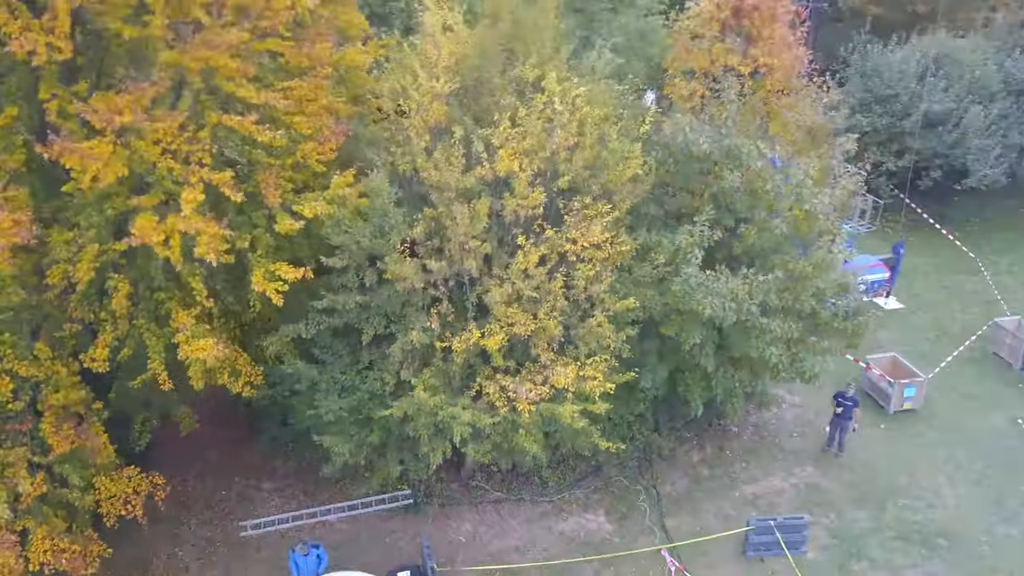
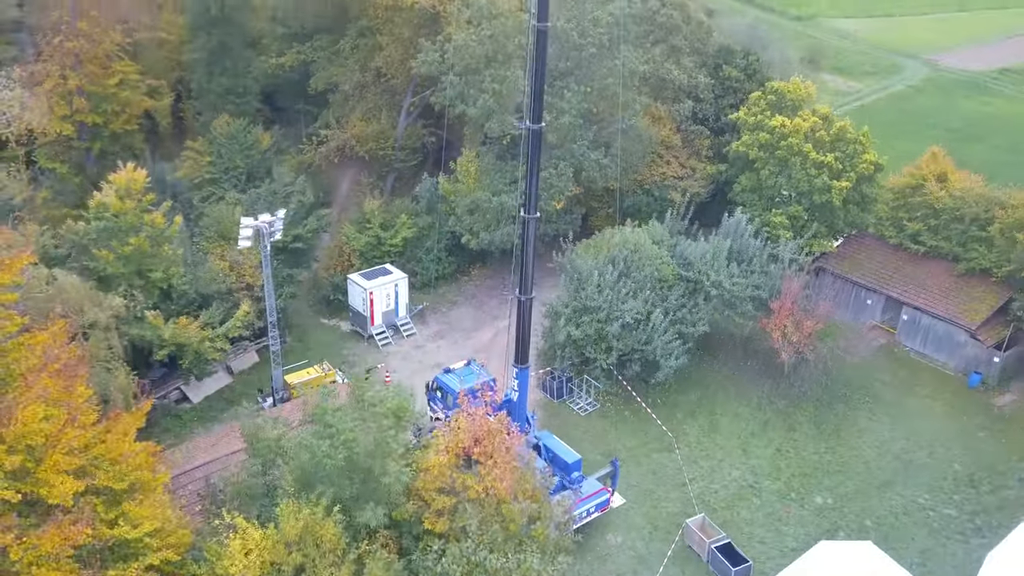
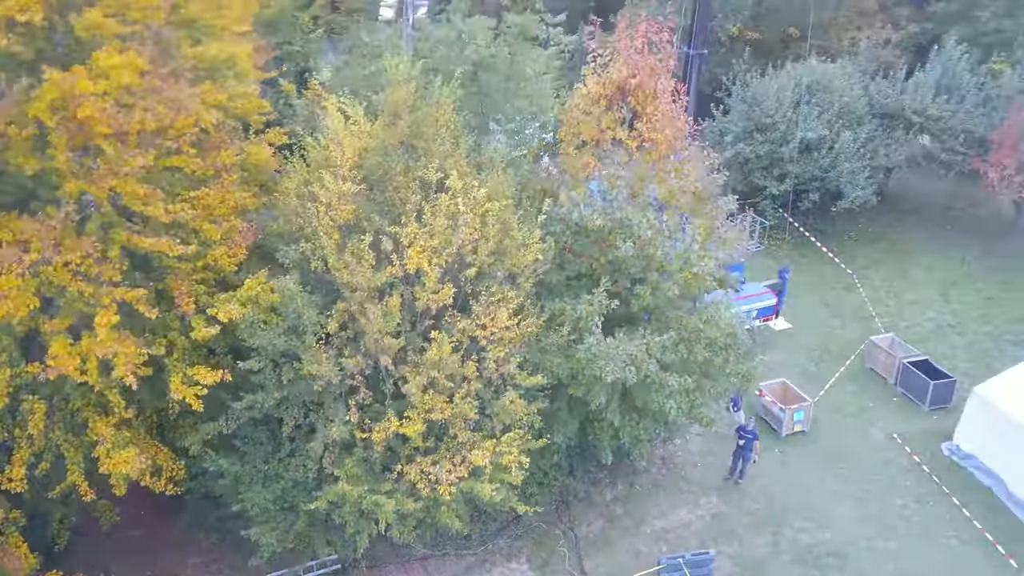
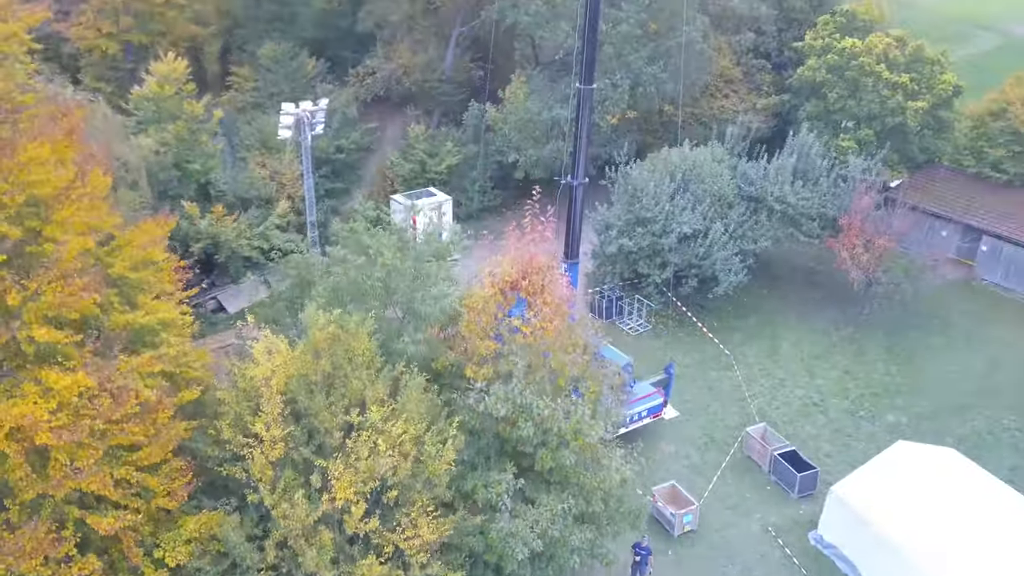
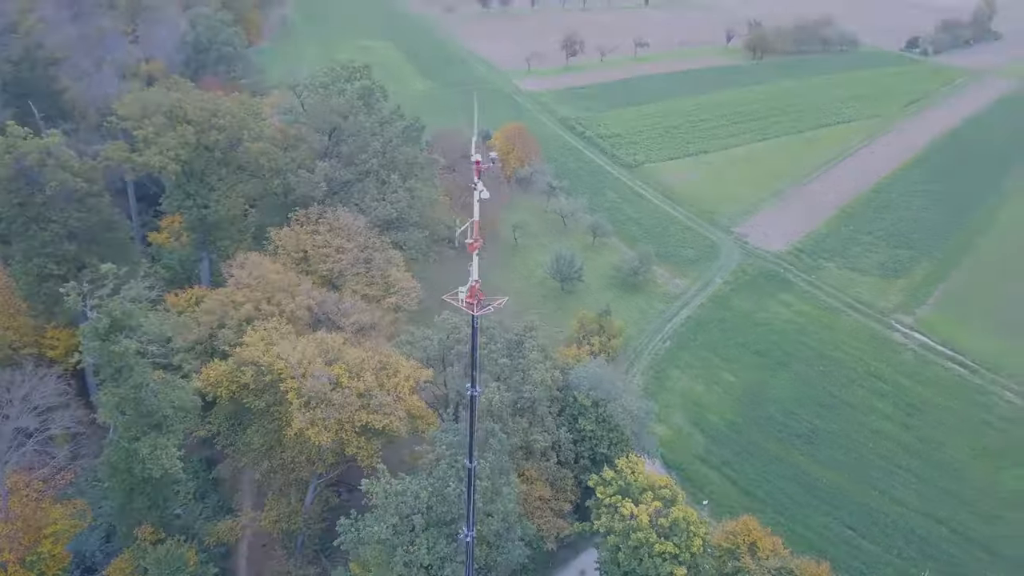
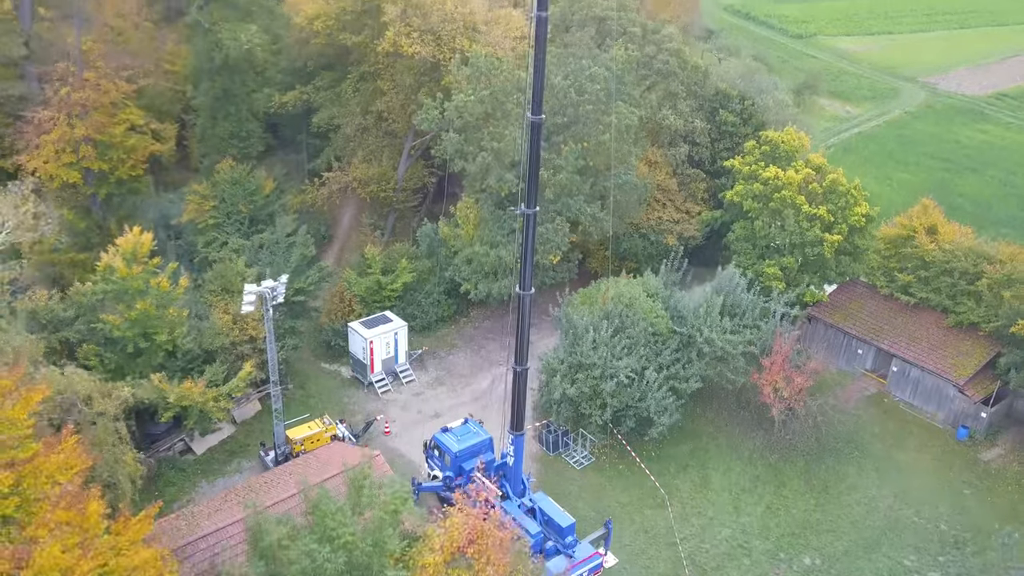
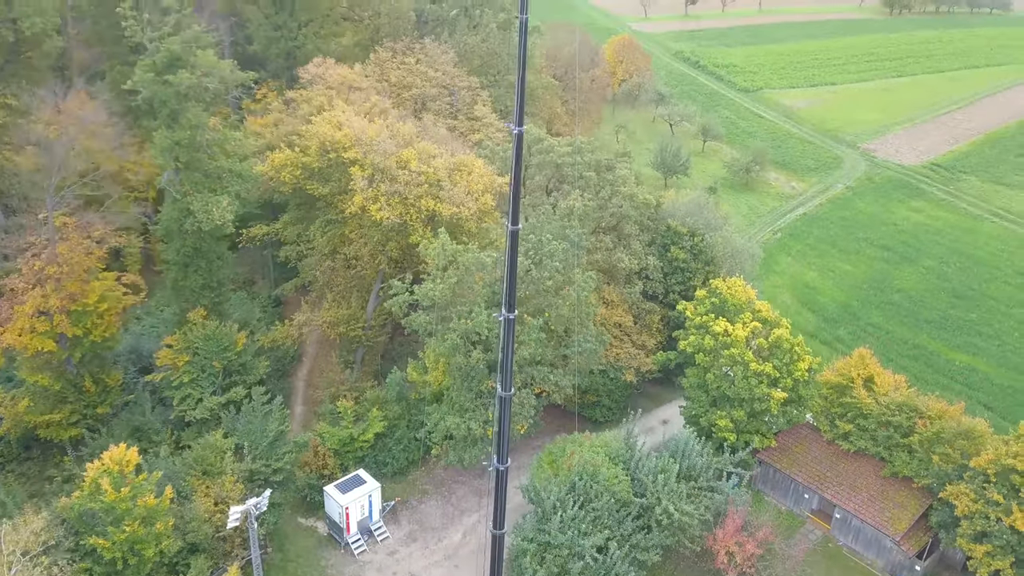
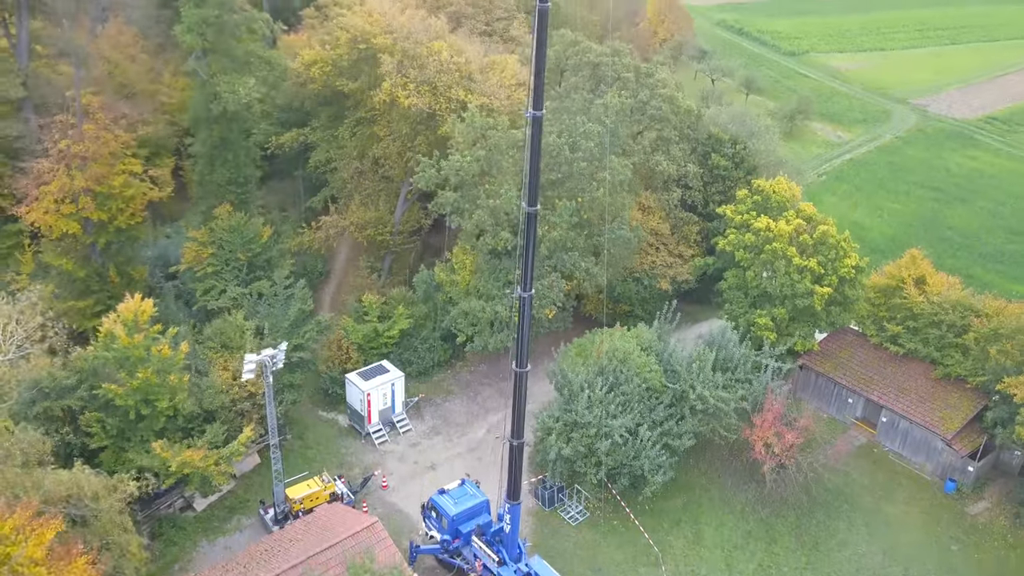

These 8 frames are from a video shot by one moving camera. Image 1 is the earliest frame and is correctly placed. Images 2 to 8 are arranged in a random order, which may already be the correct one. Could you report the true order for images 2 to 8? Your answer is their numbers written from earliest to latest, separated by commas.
3, 4, 2, 6, 8, 7, 5
